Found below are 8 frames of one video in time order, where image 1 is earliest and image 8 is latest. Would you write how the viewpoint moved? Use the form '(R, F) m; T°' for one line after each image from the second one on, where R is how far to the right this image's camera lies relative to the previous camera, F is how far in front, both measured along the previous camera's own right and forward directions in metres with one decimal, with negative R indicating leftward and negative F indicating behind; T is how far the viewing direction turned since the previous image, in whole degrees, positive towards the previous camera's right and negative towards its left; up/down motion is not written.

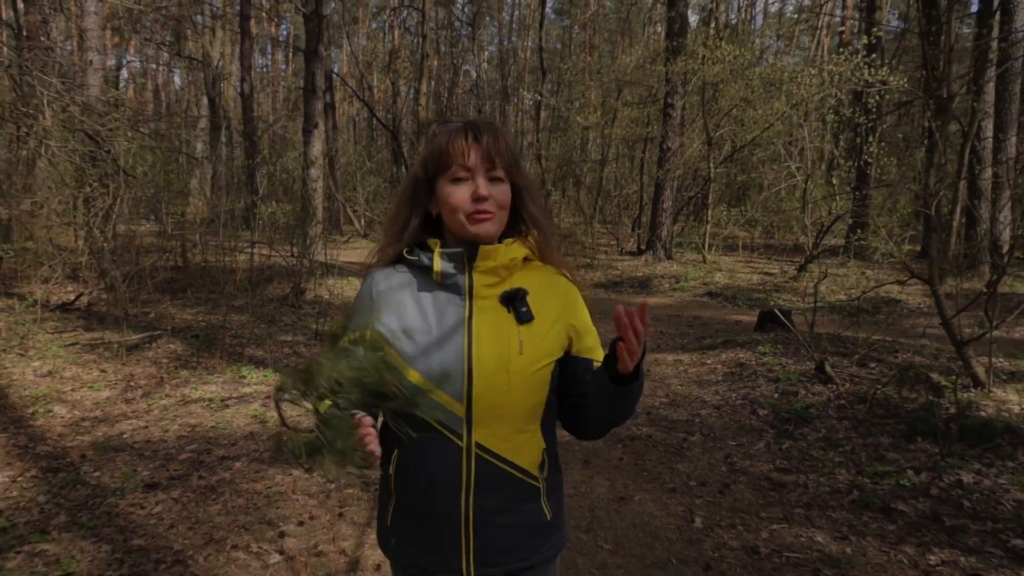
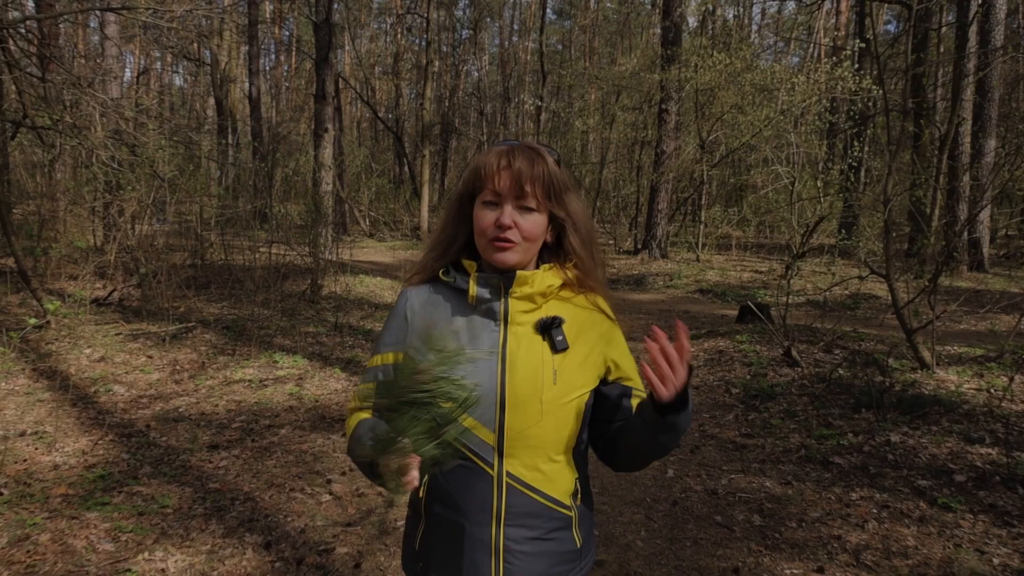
(0.0, -0.6) m; 0°
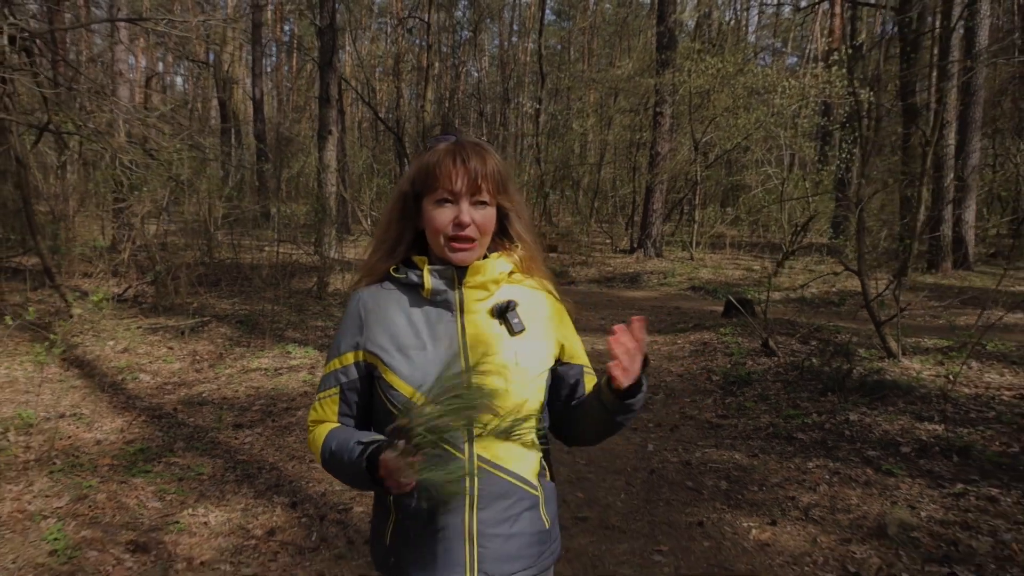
(0.0, -0.4) m; 0°
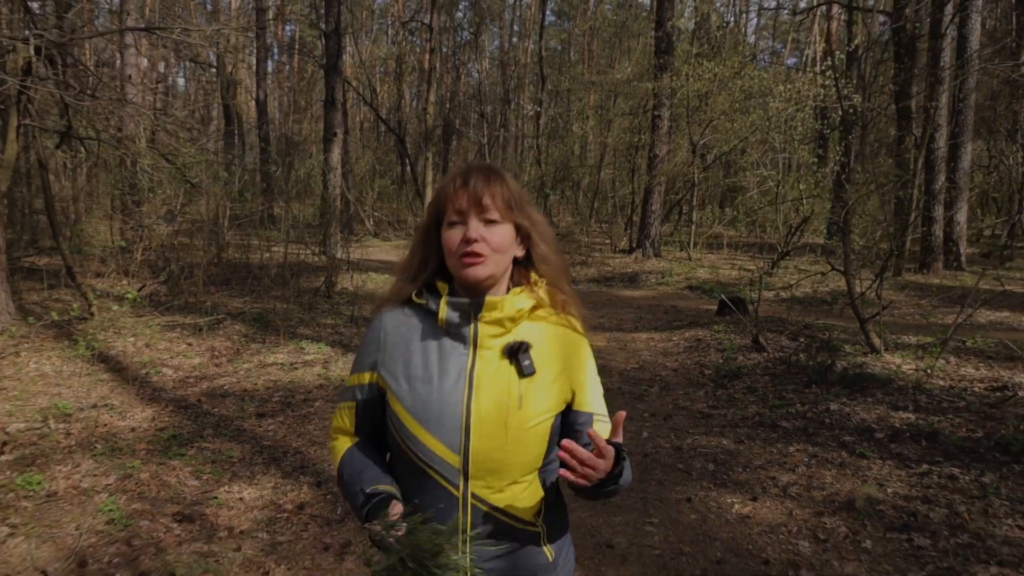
(0.0, -0.3) m; 0°
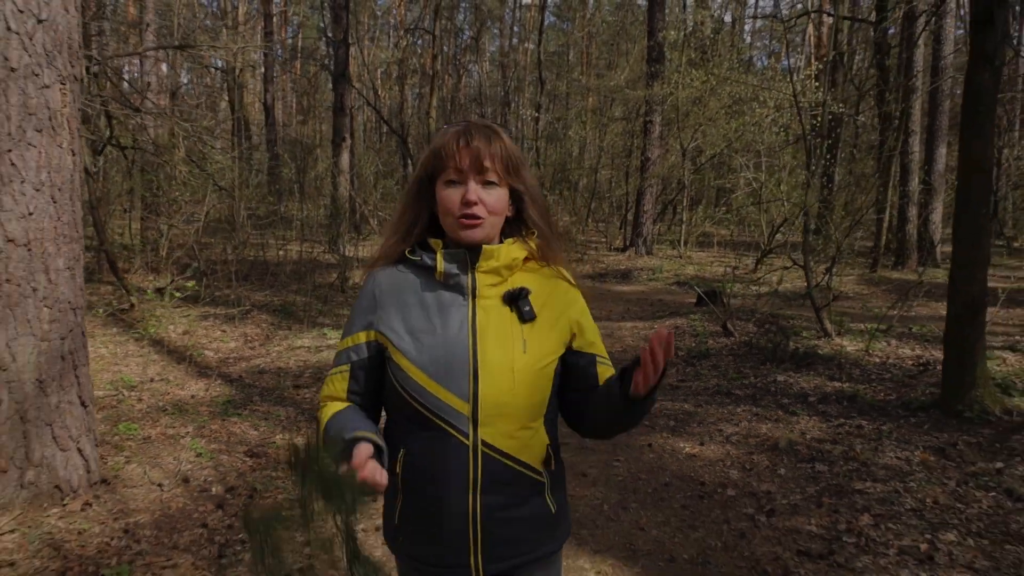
(0.0, -0.8) m; 0°
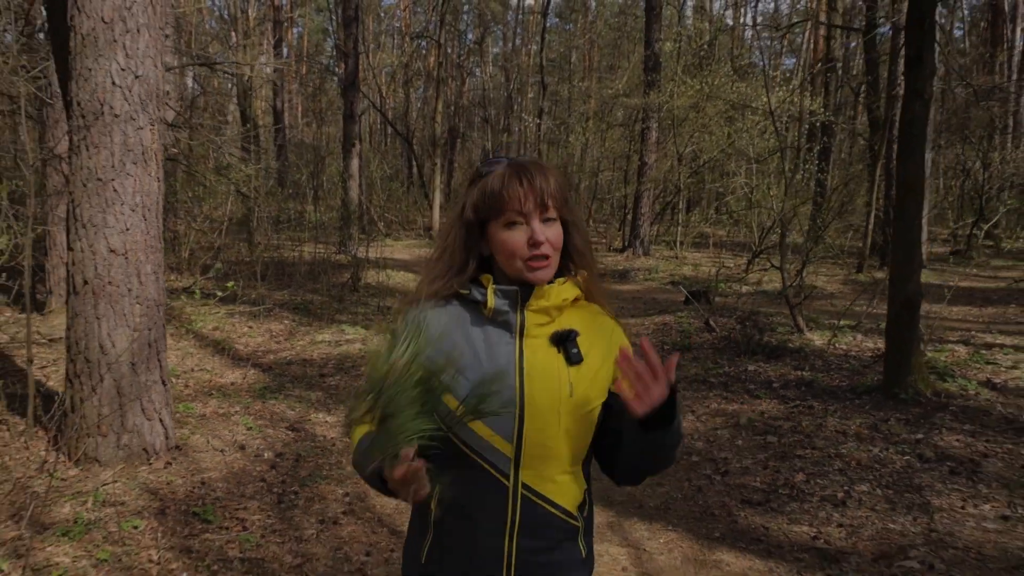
(0.0, -0.7) m; 0°
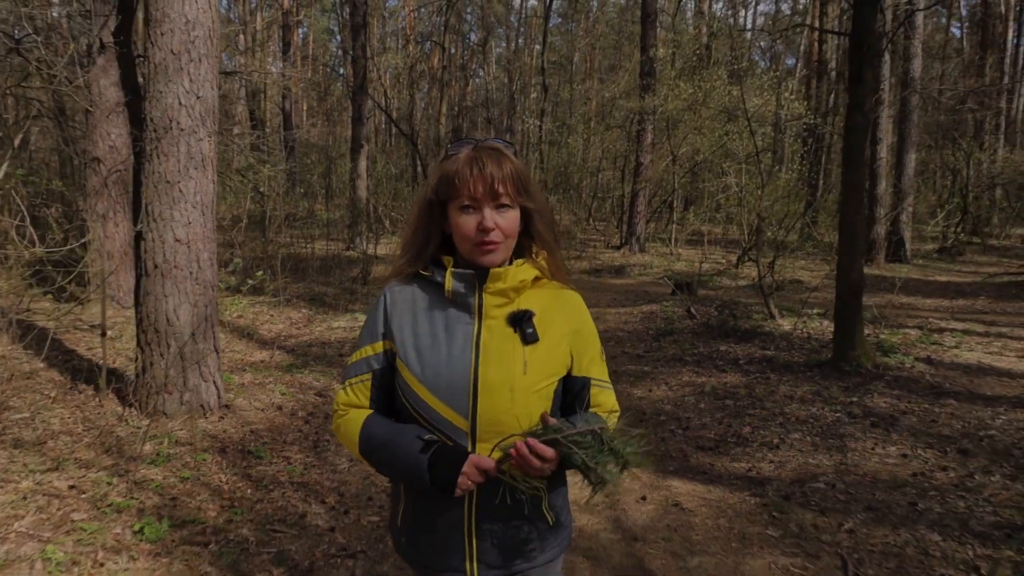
(+0.1, -0.7) m; 0°
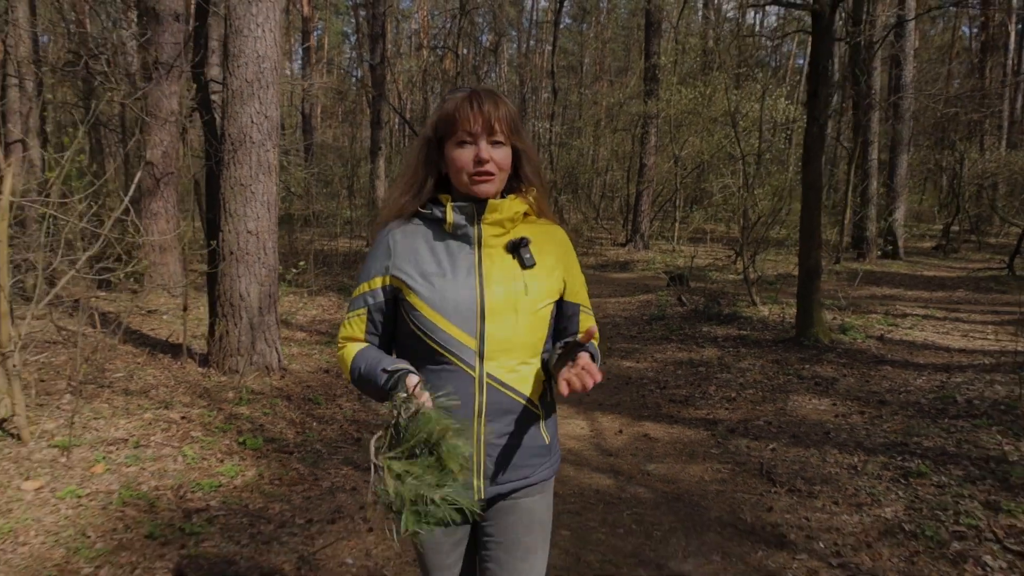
(0.0, -0.9) m; -1°
